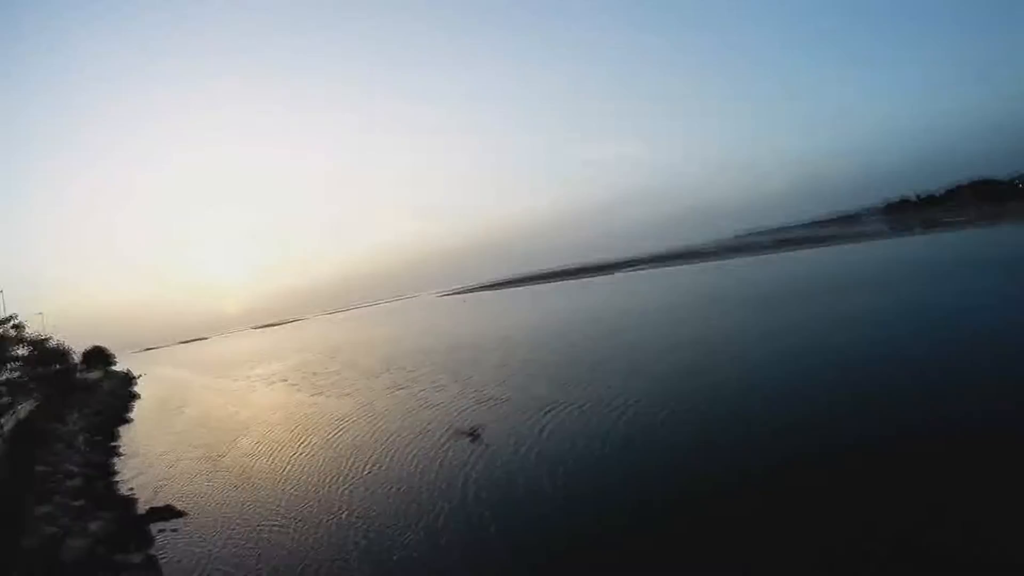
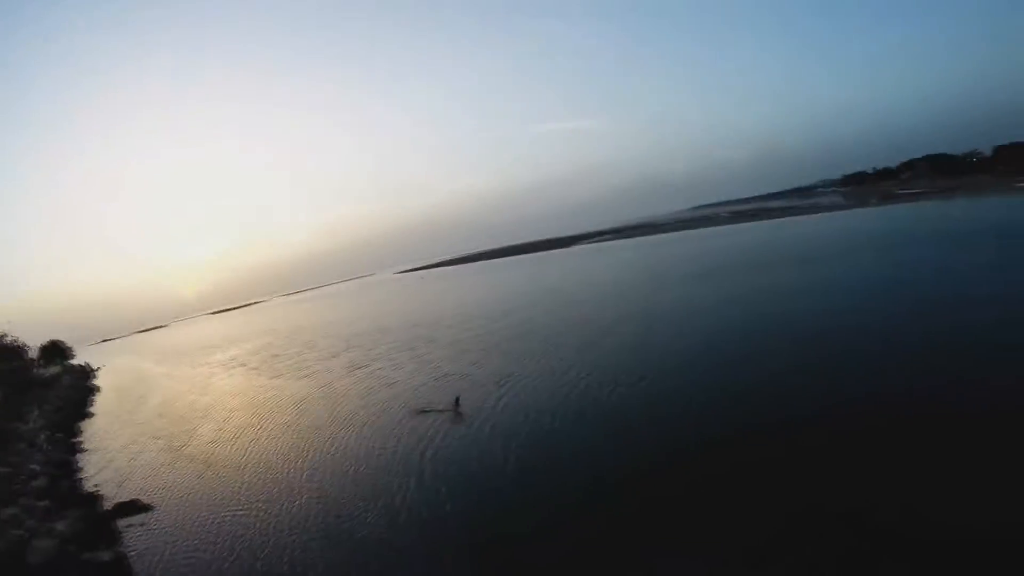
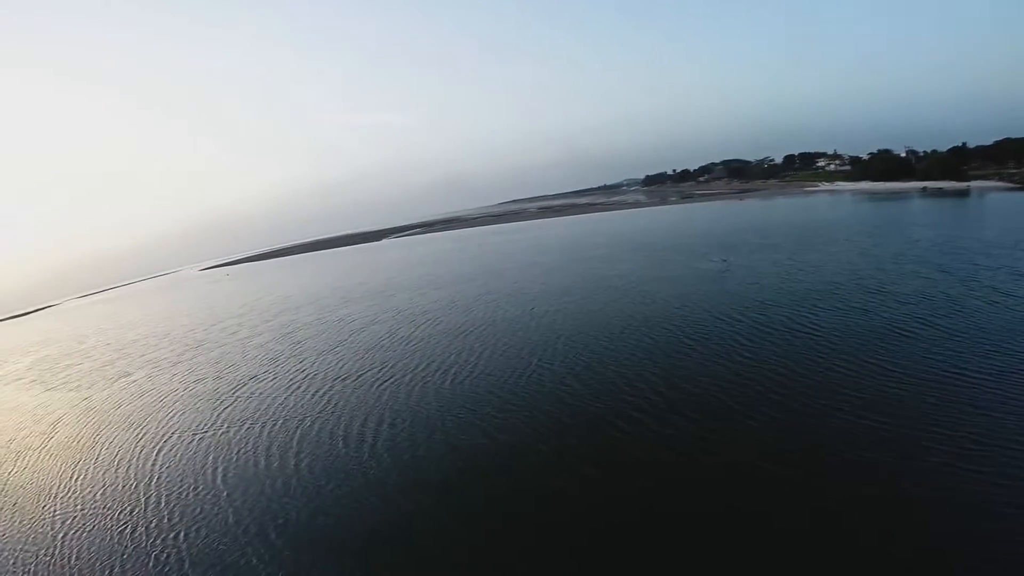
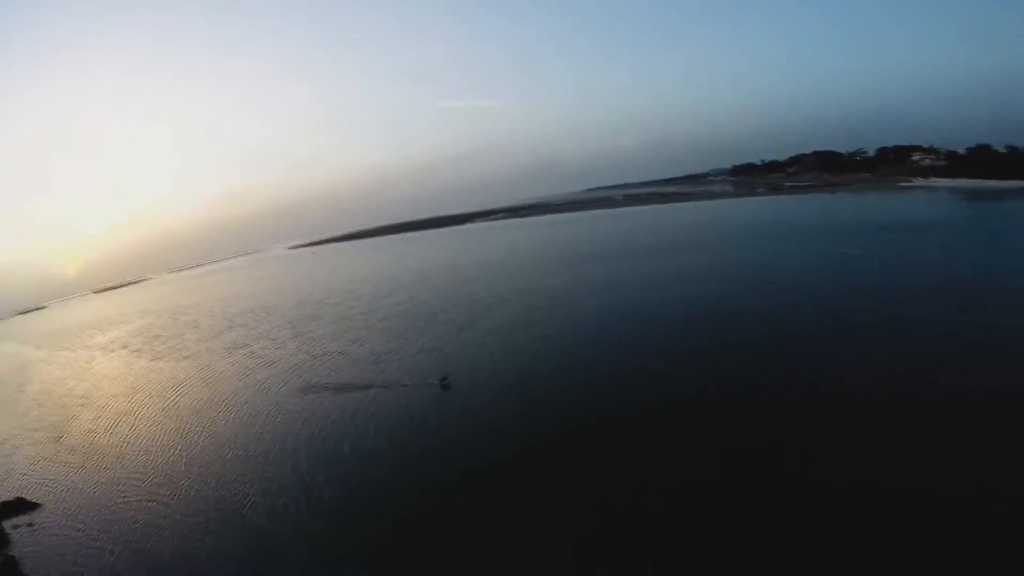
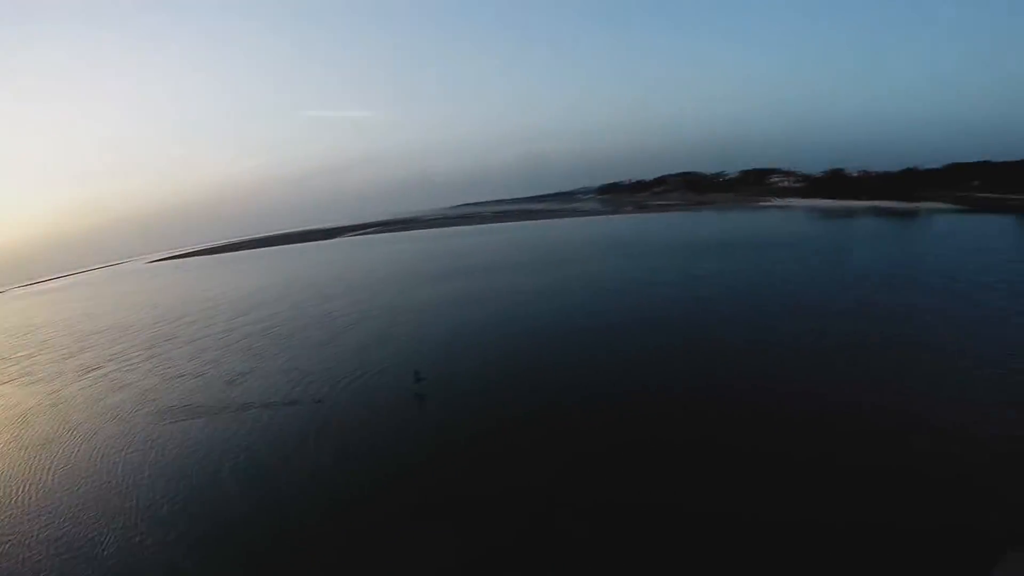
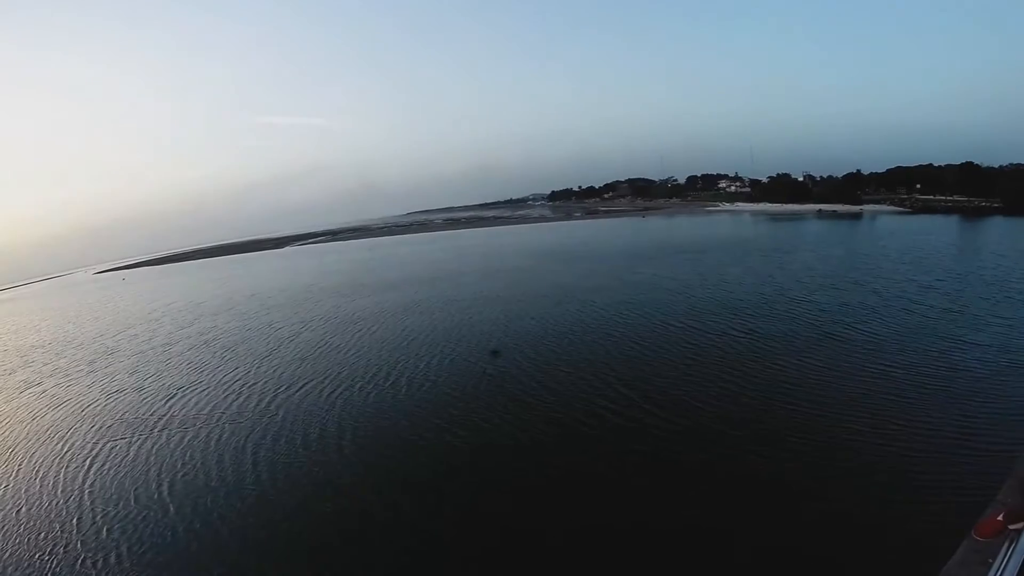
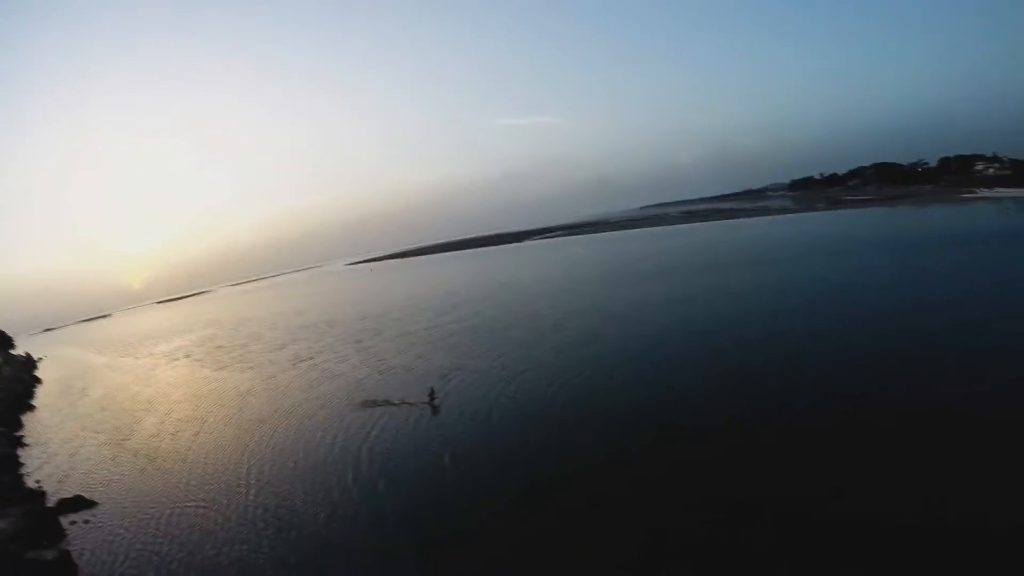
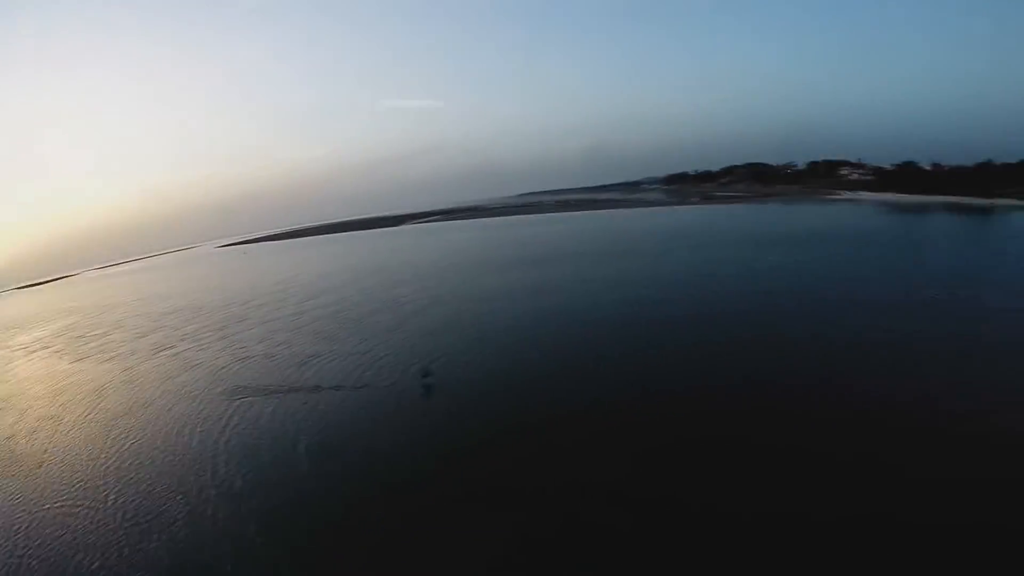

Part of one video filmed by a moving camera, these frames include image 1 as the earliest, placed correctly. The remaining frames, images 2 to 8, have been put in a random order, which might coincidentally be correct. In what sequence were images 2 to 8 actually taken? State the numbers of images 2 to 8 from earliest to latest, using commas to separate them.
2, 7, 4, 8, 5, 6, 3
